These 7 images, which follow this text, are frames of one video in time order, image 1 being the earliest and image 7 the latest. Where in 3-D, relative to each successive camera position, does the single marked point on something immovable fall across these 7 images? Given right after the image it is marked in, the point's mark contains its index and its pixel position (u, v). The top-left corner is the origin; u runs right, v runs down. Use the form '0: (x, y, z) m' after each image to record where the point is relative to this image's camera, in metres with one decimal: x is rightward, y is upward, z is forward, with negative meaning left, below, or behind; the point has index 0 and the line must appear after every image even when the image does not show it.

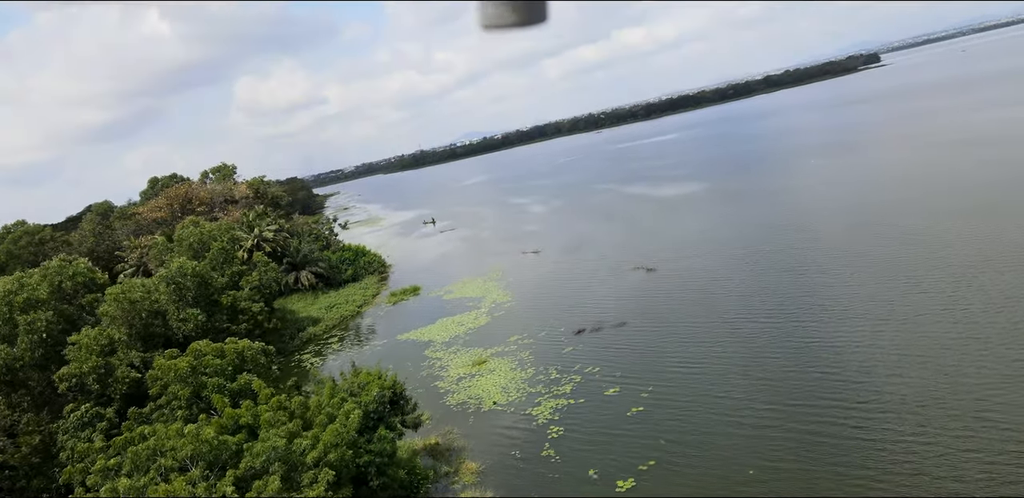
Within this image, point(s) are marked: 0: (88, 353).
0: (-6.7, -1.7, +9.6) m
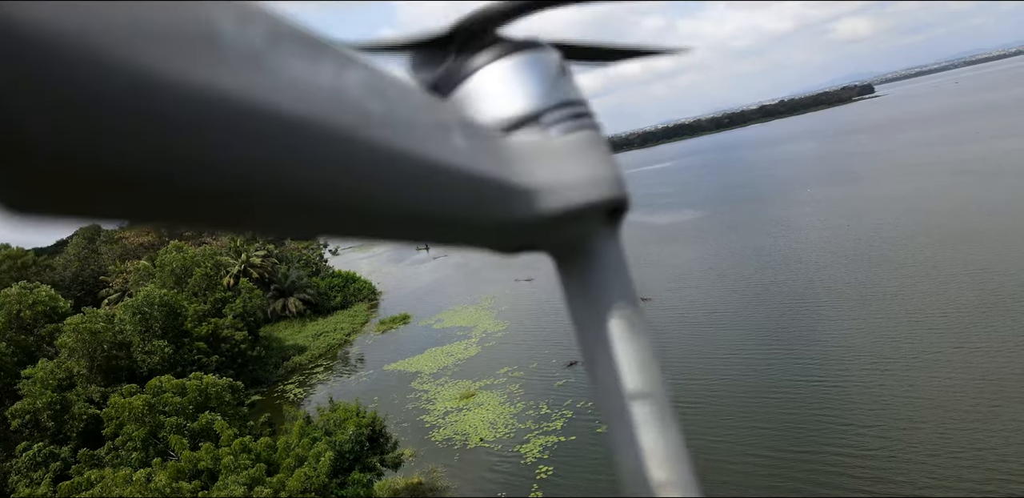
0: (-6.9, -2.1, +9.0) m
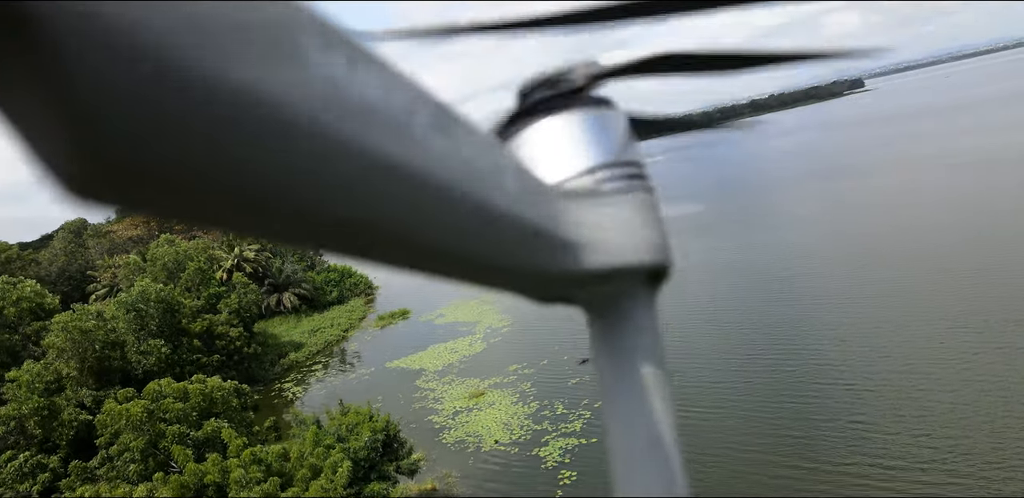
0: (-6.5, -2.0, +8.3) m
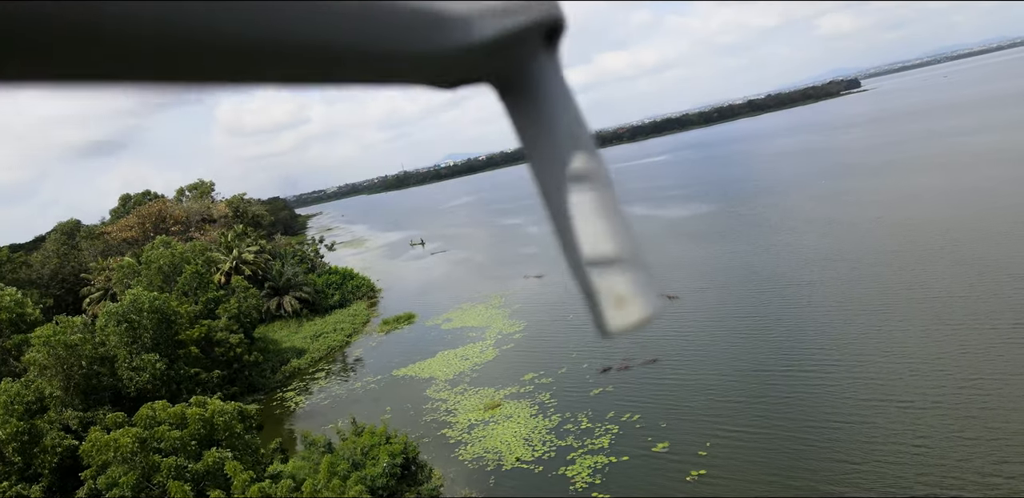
0: (-6.1, -2.0, +7.5) m
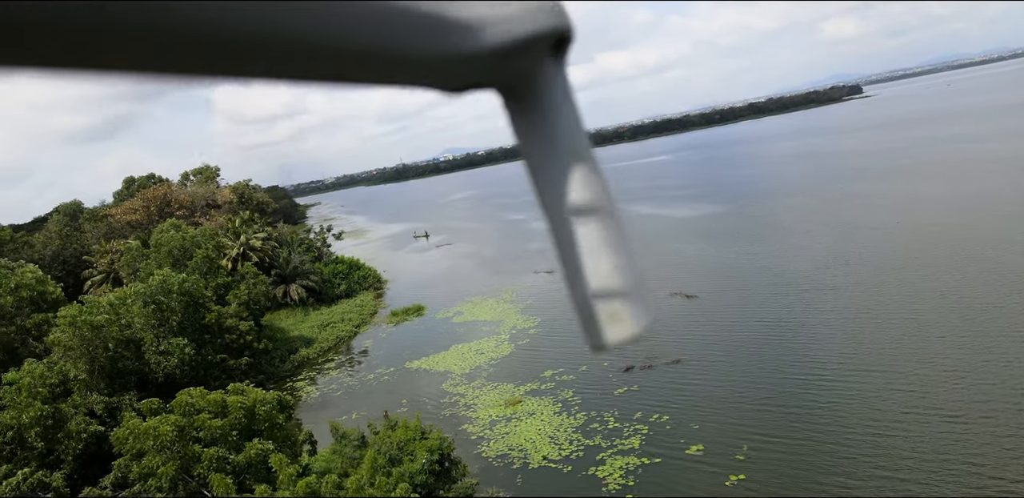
0: (-5.6, -1.7, +7.2) m
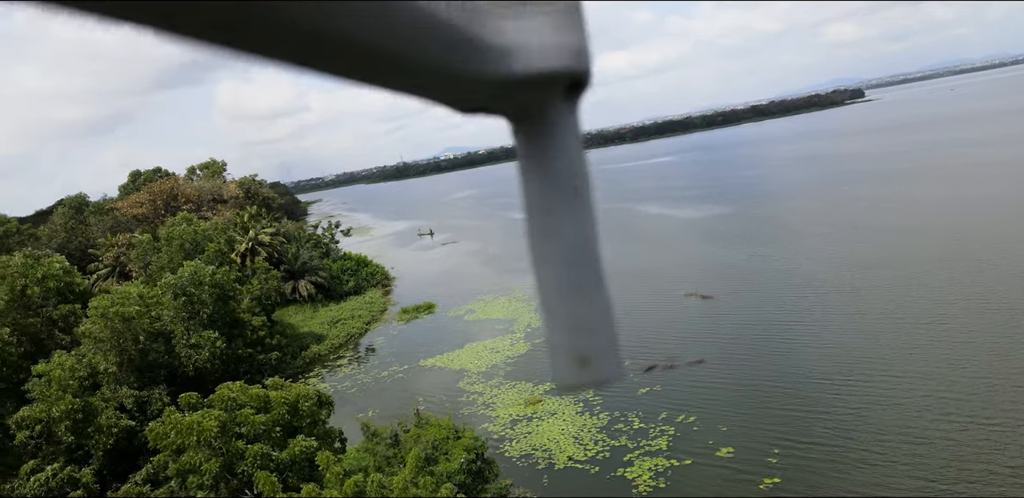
0: (-5.2, -1.6, +7.0) m
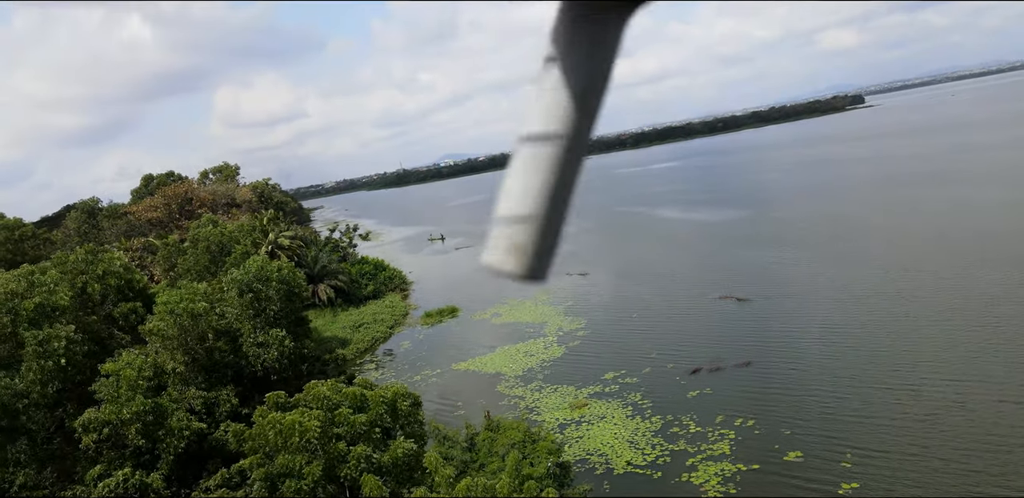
0: (-4.3, -1.5, +6.7) m
